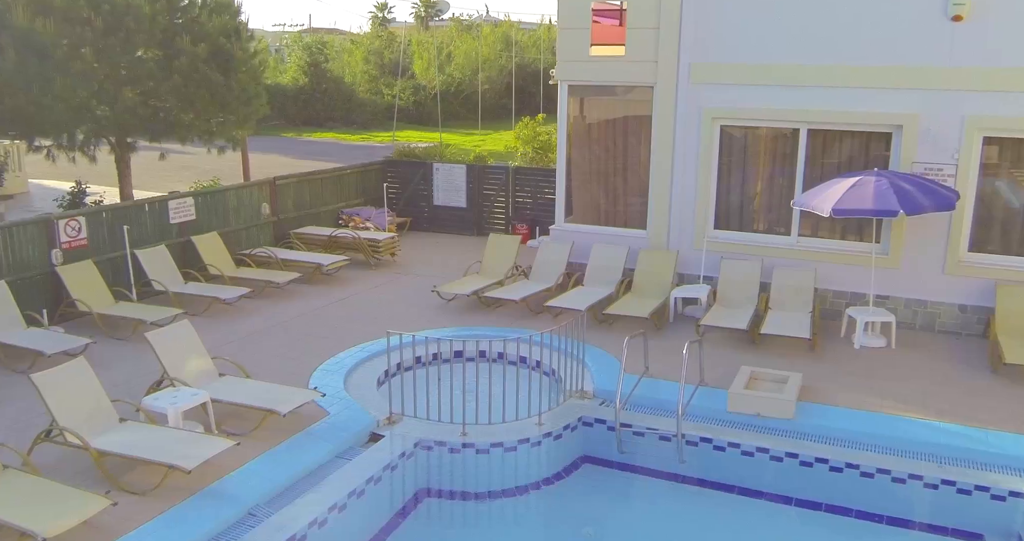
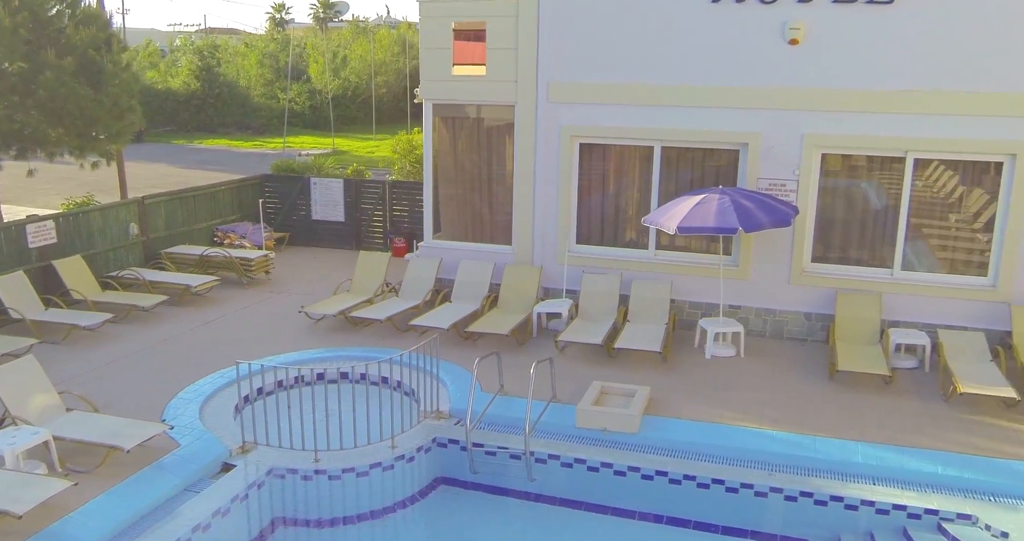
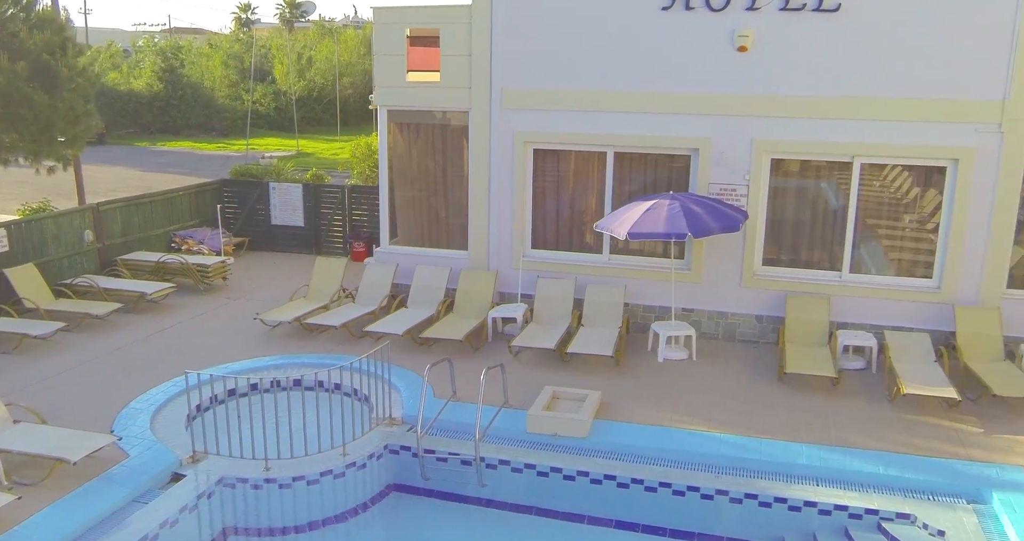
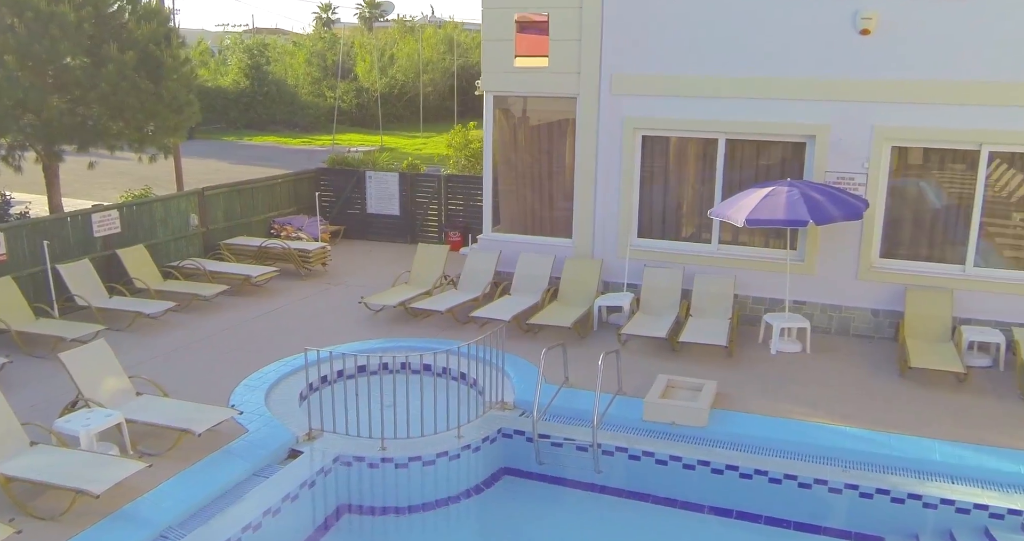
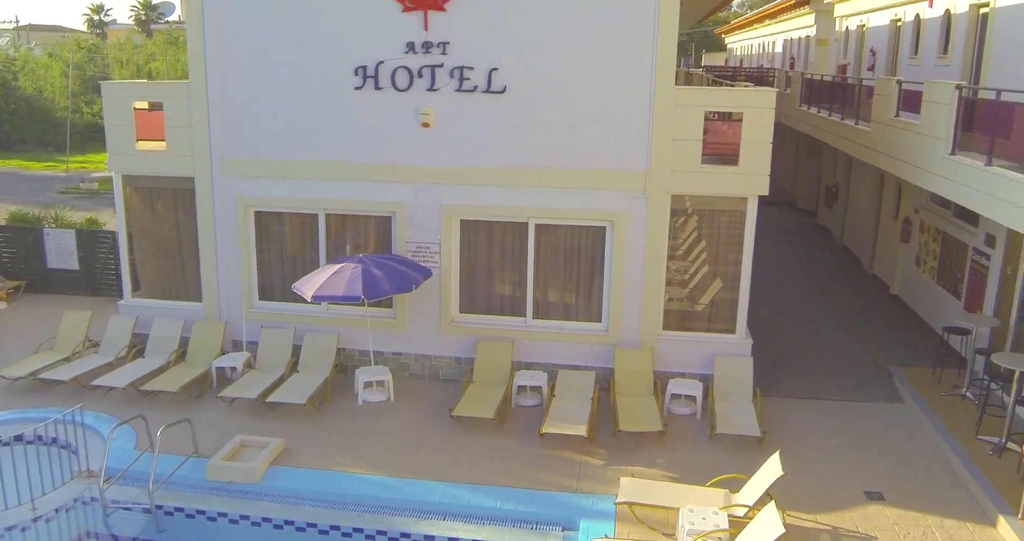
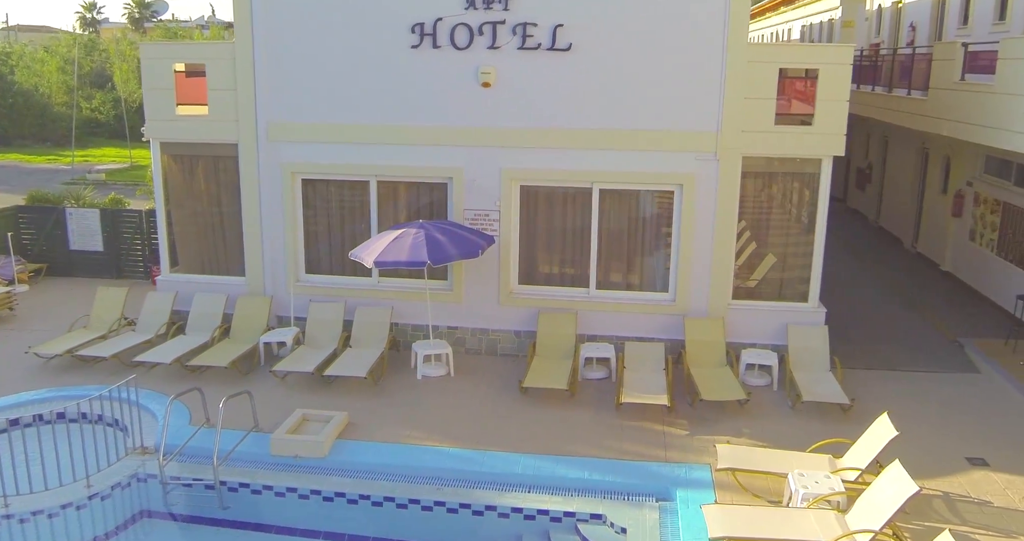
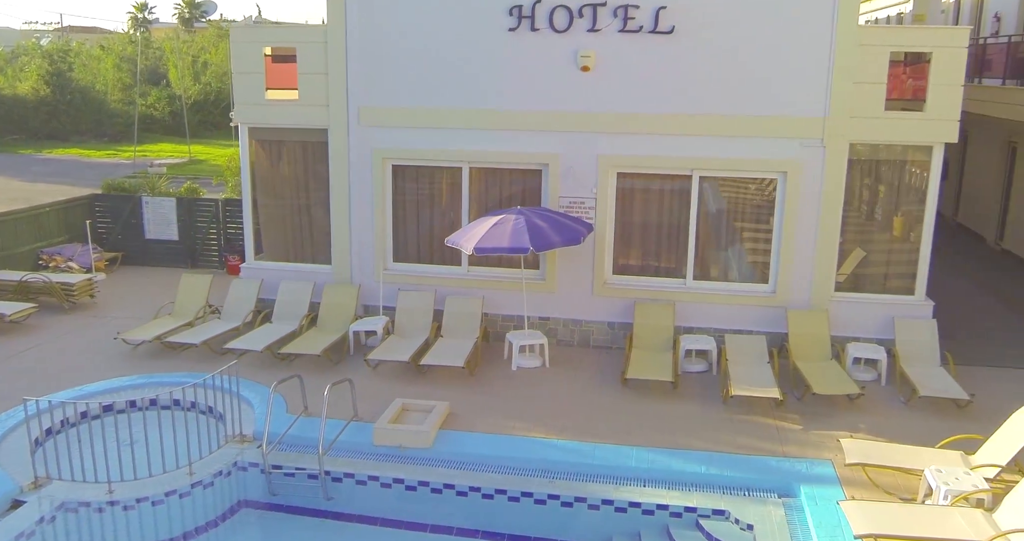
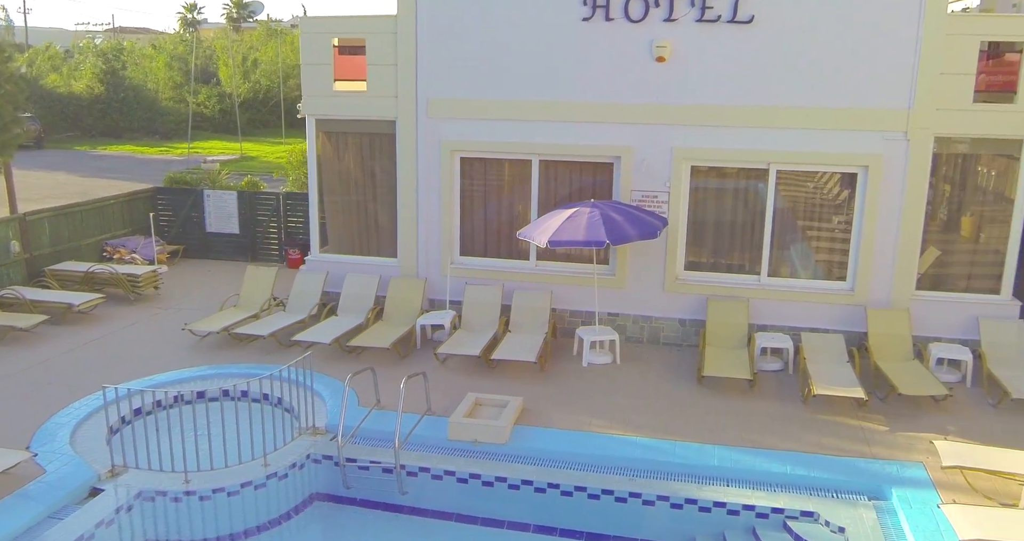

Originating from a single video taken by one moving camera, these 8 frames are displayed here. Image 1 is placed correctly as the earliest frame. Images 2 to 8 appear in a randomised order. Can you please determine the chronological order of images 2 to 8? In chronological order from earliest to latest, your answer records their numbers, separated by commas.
4, 2, 3, 8, 7, 6, 5
